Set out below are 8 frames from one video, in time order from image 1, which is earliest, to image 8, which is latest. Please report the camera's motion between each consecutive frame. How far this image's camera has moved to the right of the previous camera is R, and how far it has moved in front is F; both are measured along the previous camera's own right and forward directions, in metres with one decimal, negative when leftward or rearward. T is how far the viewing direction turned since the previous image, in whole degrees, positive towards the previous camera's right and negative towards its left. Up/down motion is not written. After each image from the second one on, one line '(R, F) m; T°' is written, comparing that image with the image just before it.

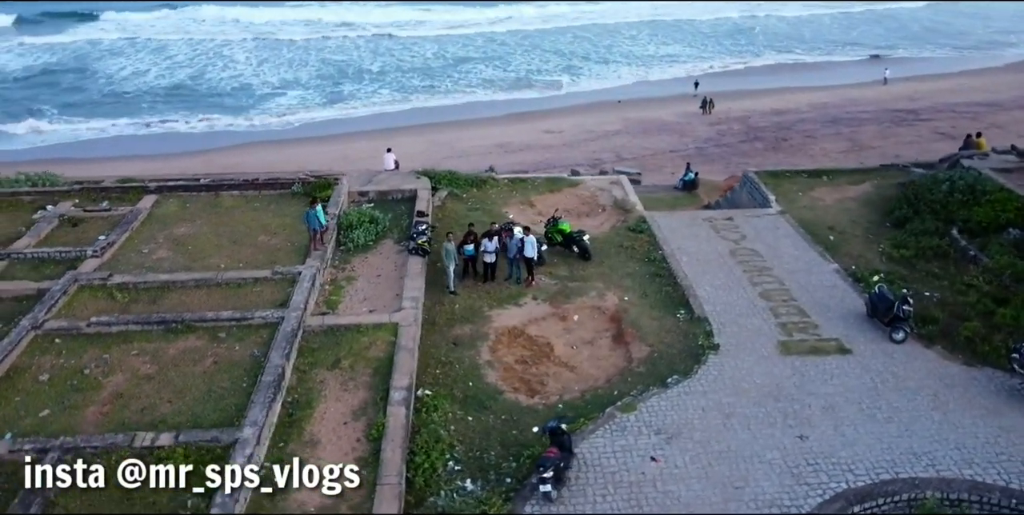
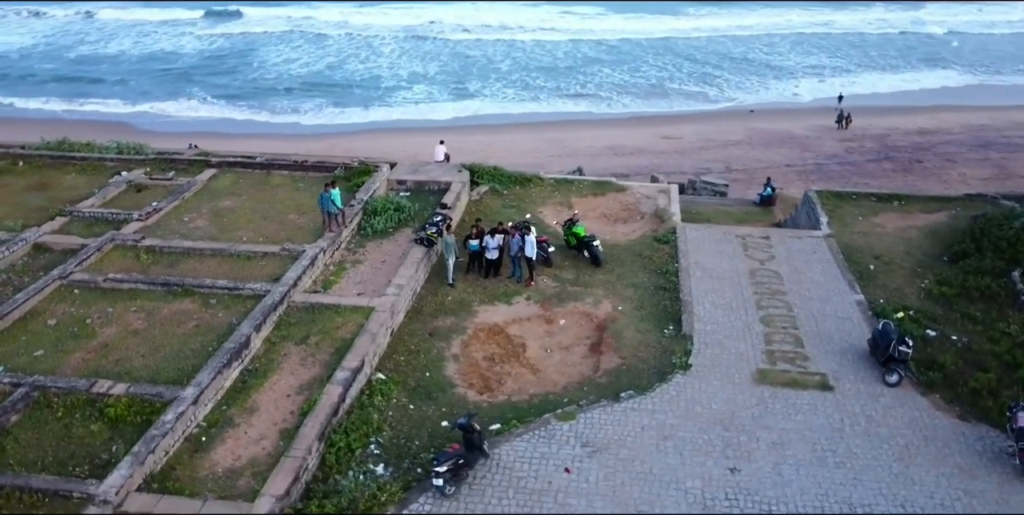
(+2.3, +0.2) m; -11°
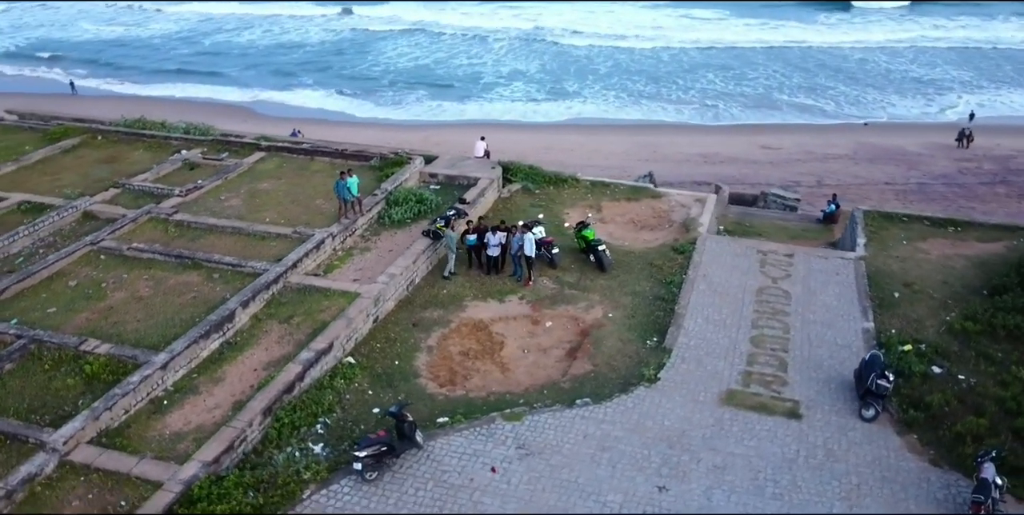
(+1.9, +0.1) m; -9°
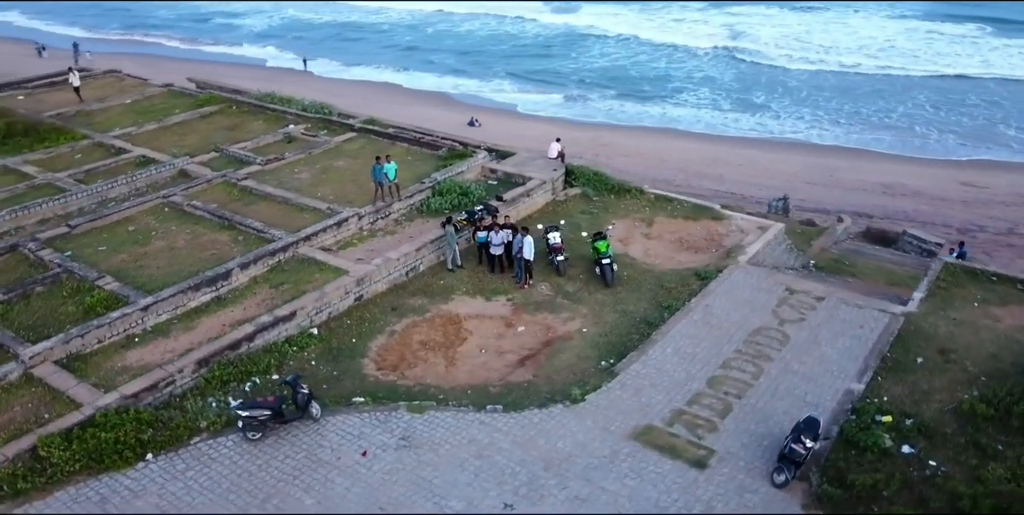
(+3.4, +0.5) m; -16°
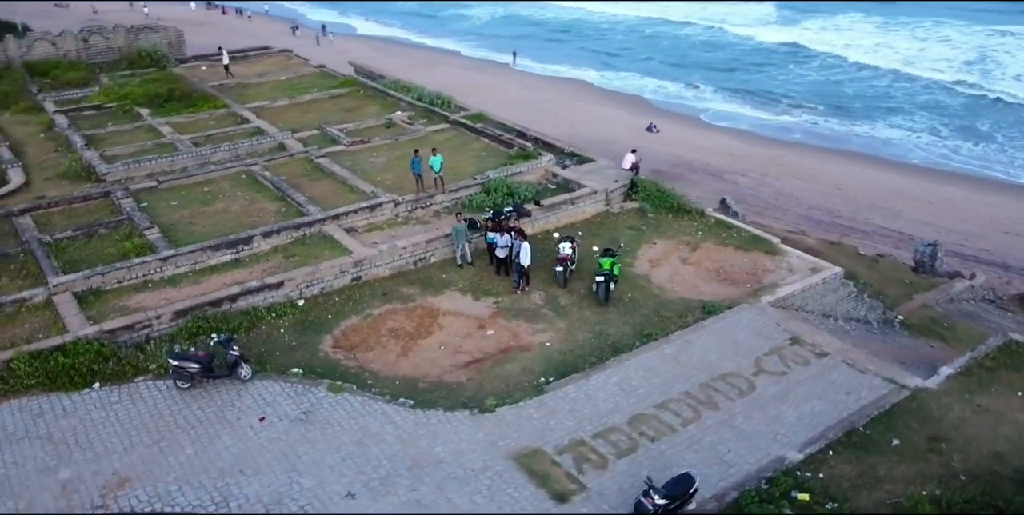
(+3.5, +0.5) m; -16°
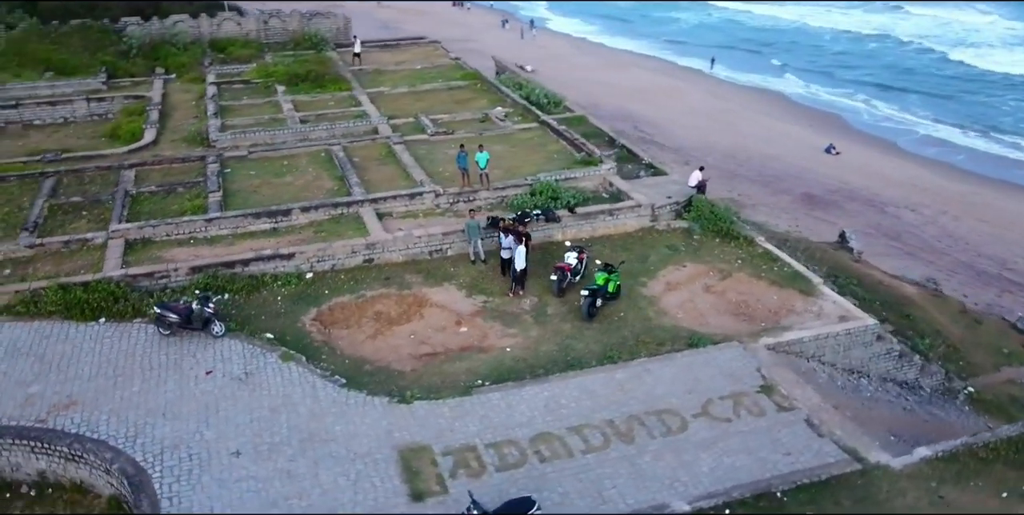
(+3.3, +0.4) m; -15°
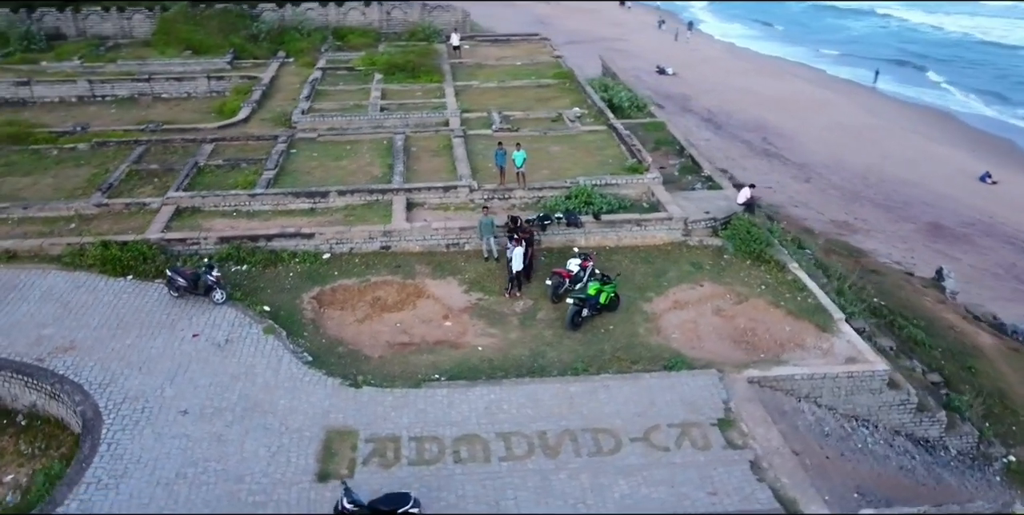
(+2.4, +0.3) m; -11°
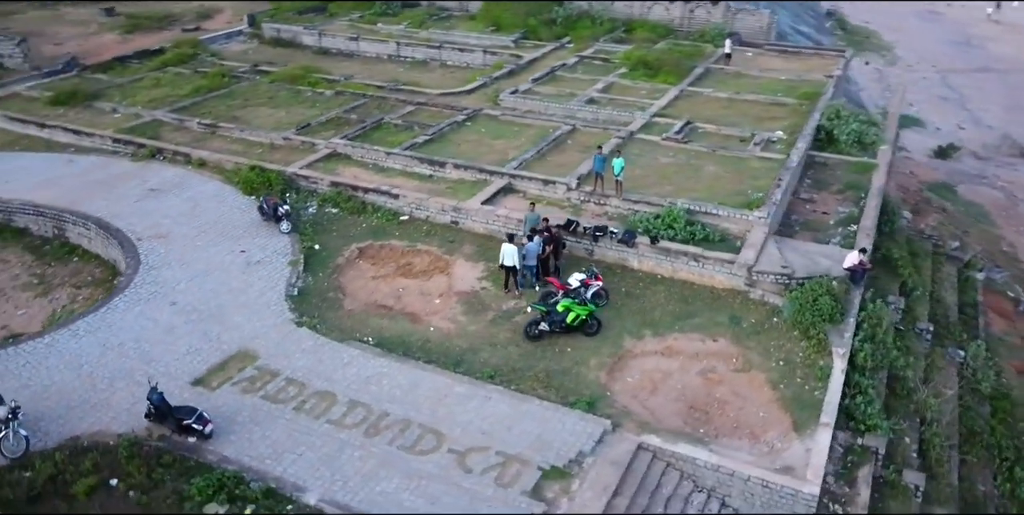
(+5.7, +1.5) m; -28°
